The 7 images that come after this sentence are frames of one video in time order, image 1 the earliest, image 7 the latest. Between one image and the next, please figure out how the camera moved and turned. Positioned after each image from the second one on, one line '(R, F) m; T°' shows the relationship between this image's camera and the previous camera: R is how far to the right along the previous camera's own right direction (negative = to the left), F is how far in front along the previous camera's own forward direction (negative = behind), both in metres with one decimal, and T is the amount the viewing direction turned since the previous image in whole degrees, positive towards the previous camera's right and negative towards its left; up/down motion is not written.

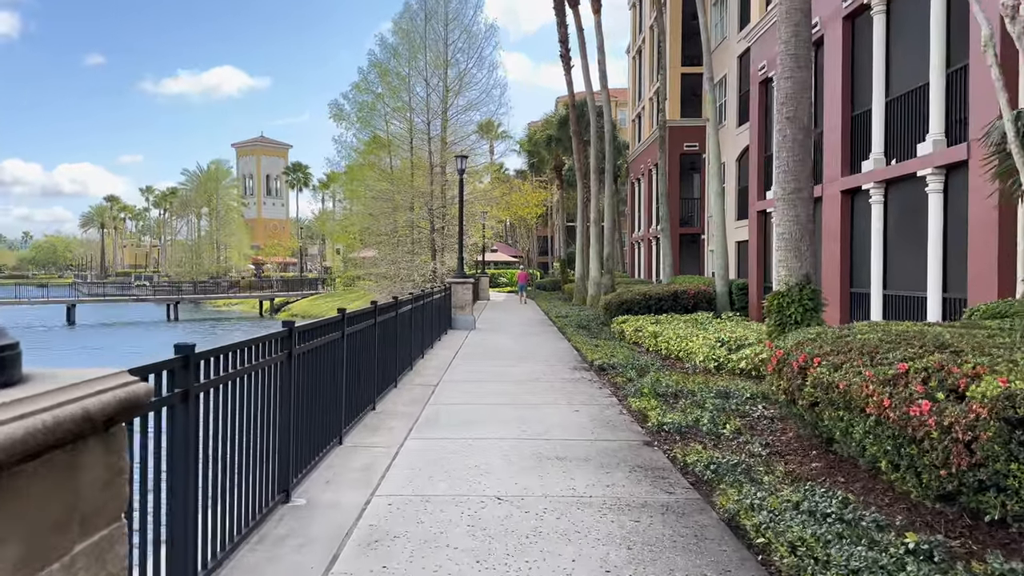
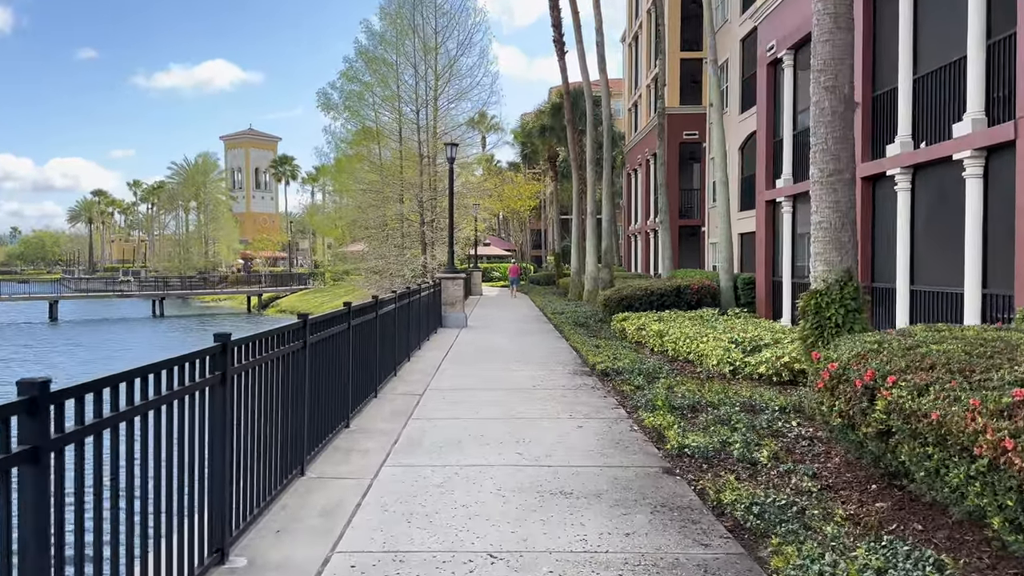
(0.0, +1.0) m; 0°
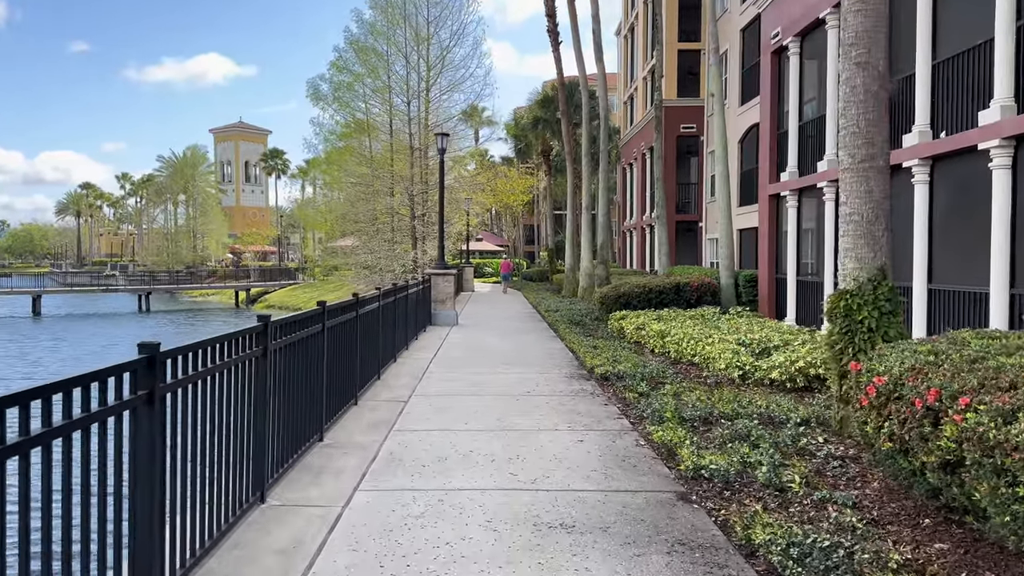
(0.0, +0.7) m; +1°
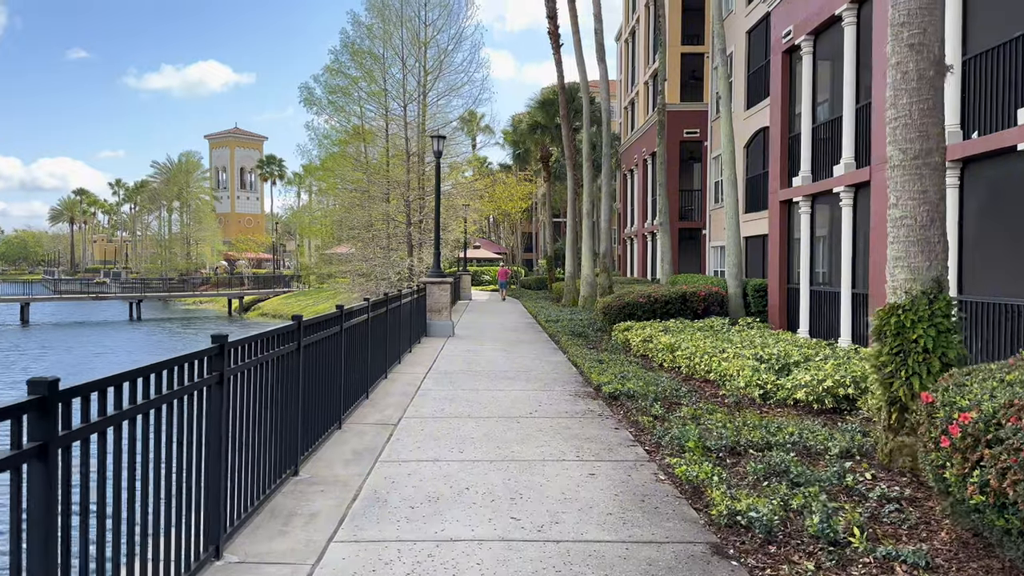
(0.0, +0.7) m; 0°
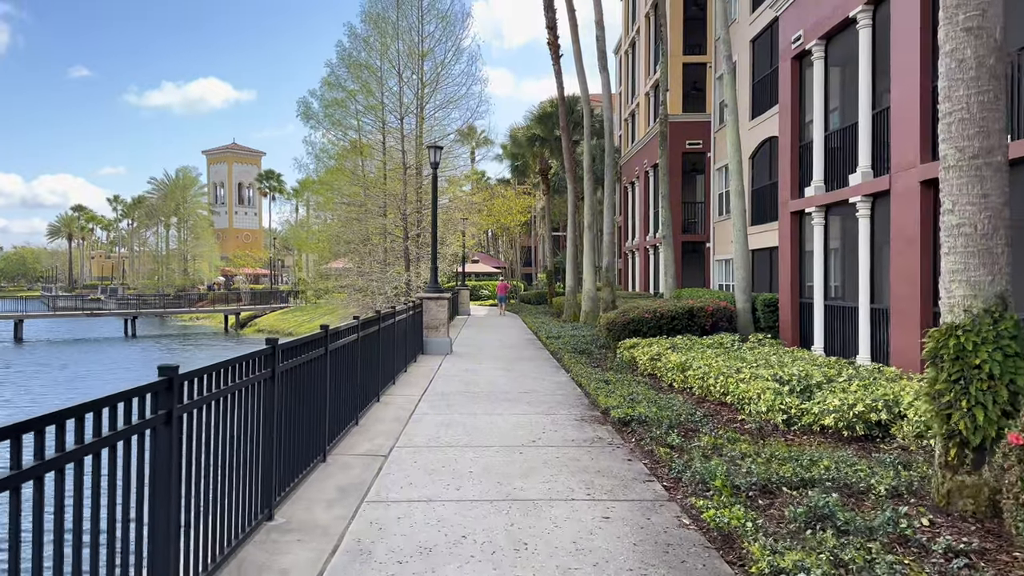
(0.0, +0.6) m; 0°
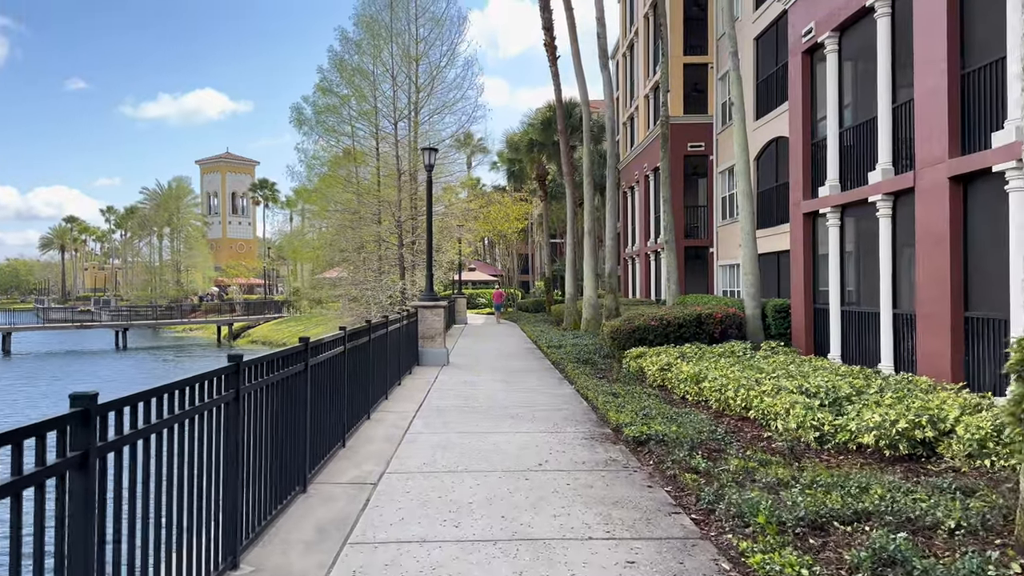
(0.0, +0.7) m; 0°
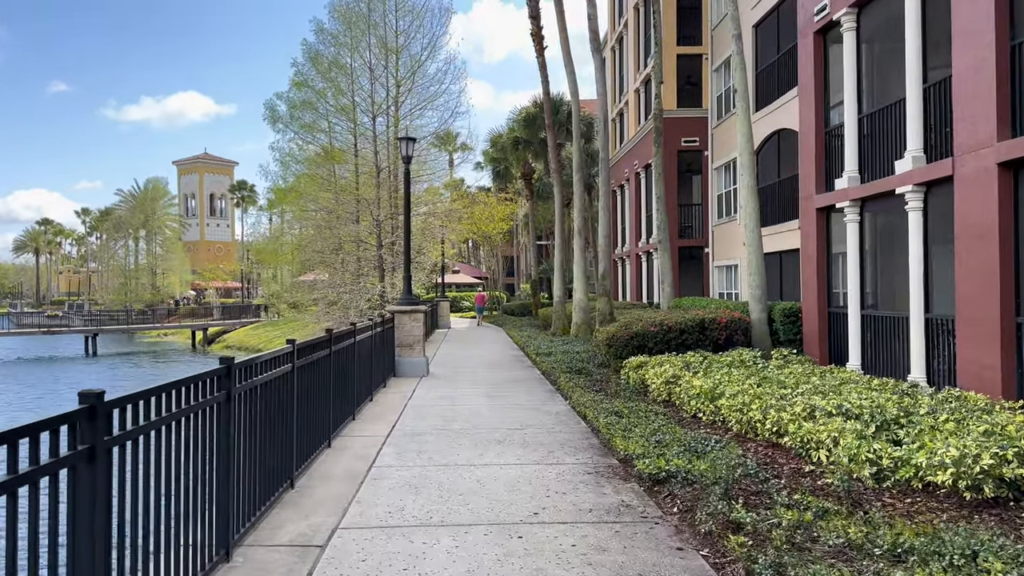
(0.0, +1.3) m; +1°
